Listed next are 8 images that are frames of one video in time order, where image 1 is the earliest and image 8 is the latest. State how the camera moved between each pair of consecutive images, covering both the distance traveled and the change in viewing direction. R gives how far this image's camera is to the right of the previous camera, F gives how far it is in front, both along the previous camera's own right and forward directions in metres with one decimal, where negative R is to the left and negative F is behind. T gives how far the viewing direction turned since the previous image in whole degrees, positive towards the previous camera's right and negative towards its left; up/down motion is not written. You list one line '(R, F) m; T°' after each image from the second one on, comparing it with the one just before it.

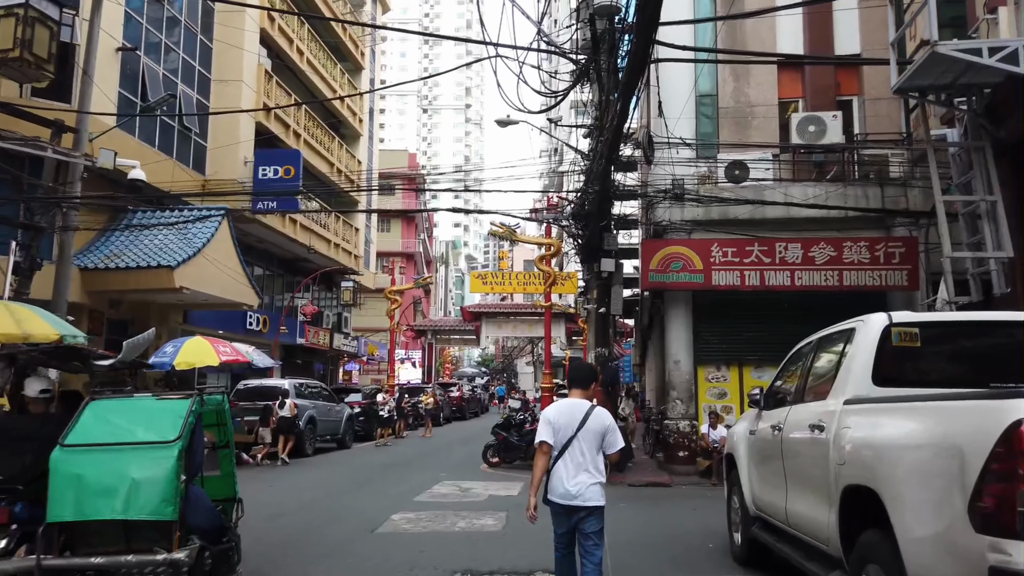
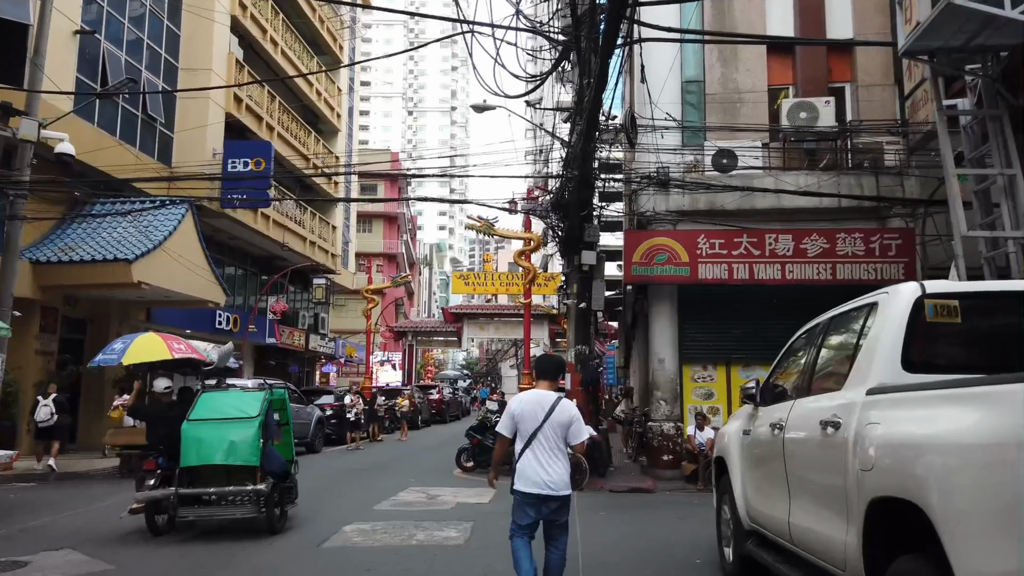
(+0.2, +0.9) m; +1°
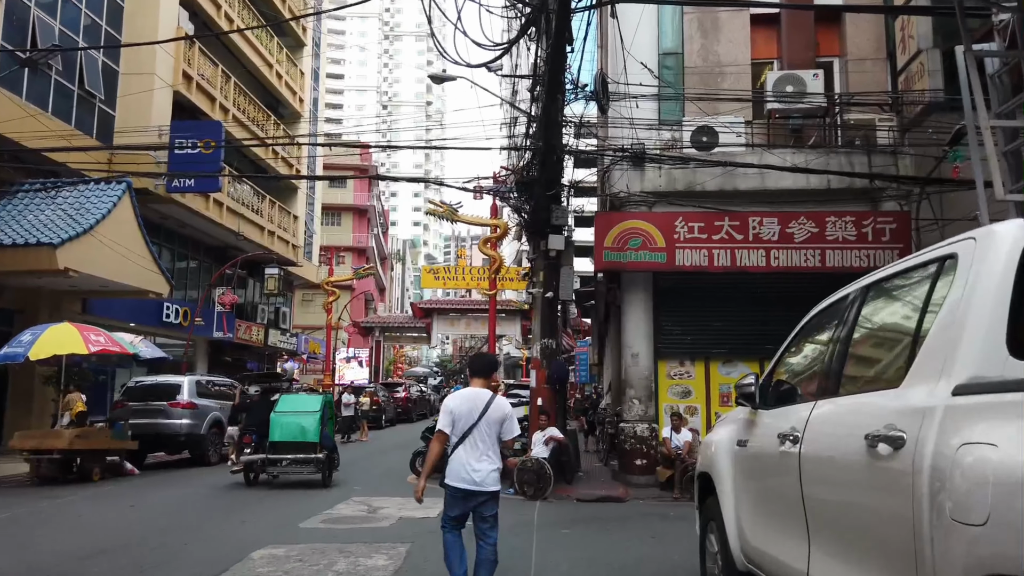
(+0.3, +1.3) m; +2°
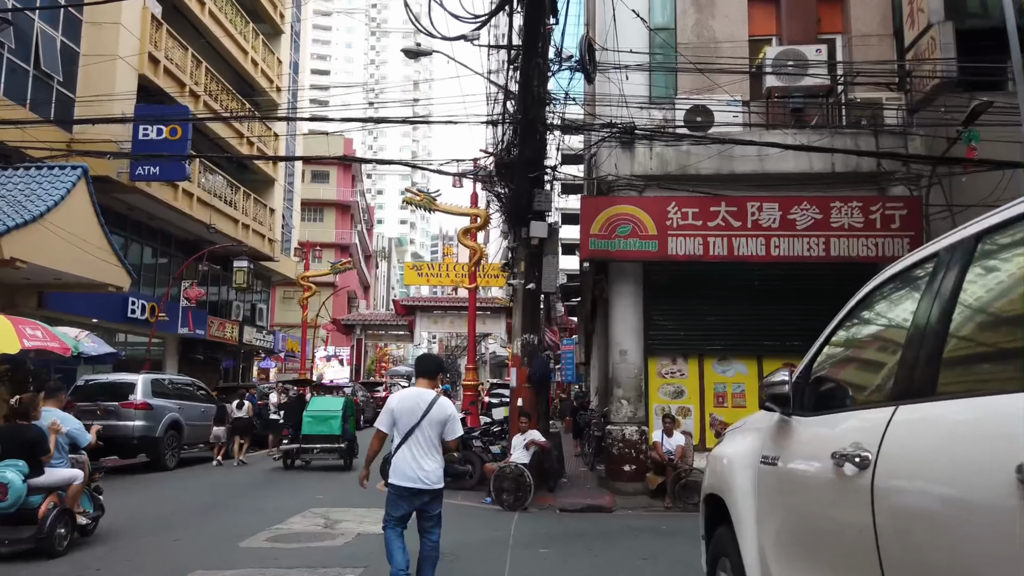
(+0.1, +1.0) m; +1°
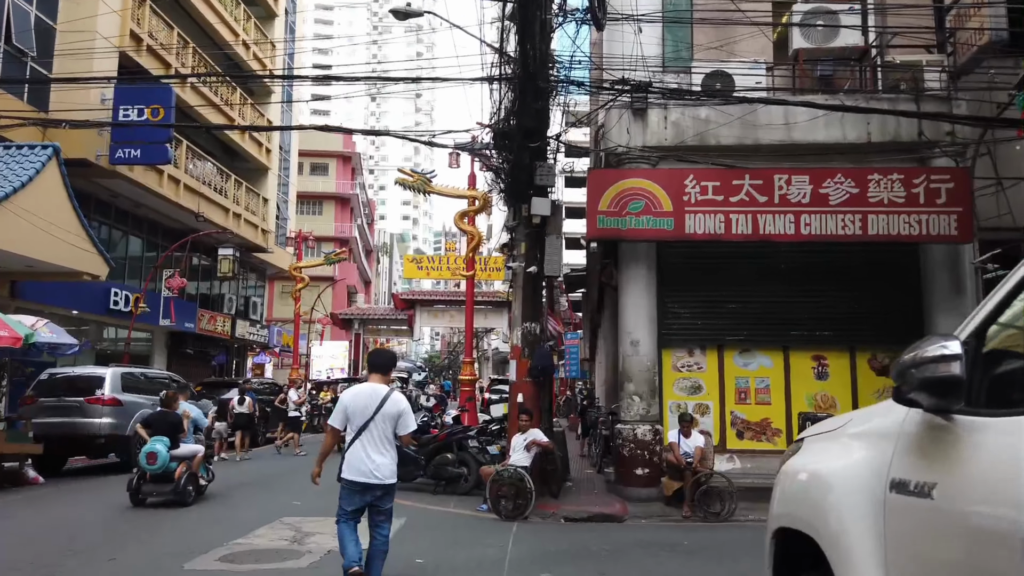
(+0.1, +1.2) m; 0°
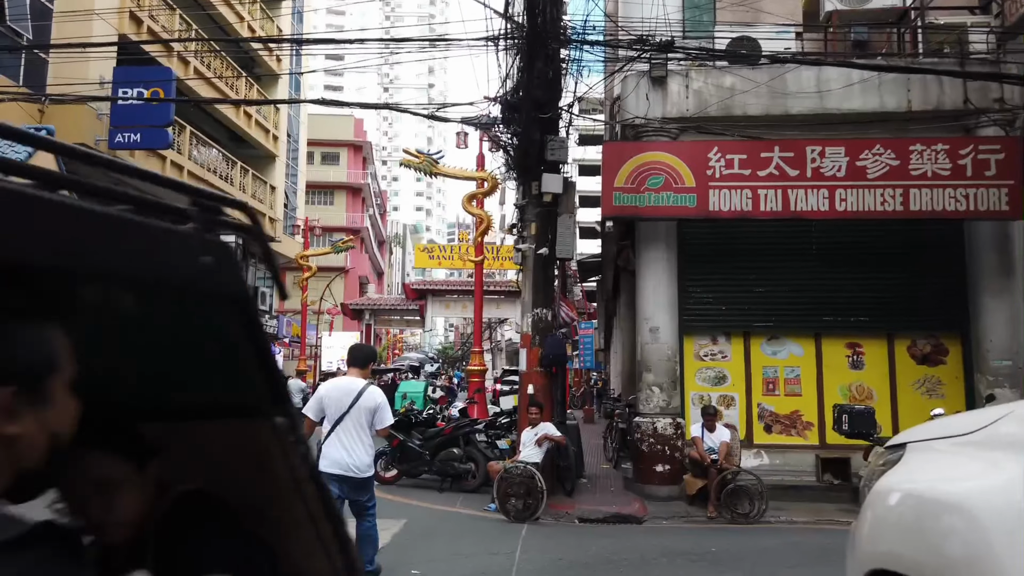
(+0.1, +0.7) m; -1°
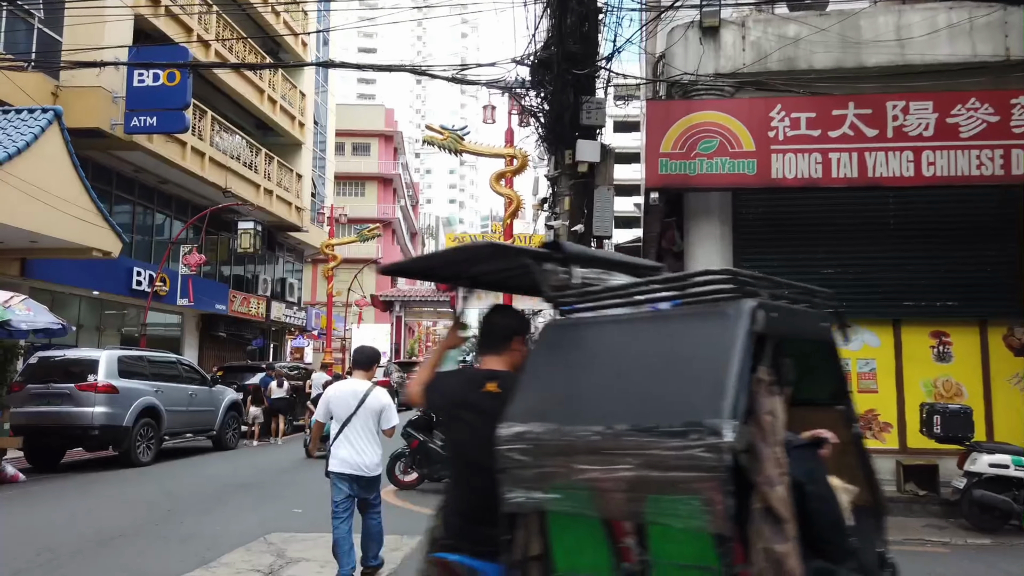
(0.0, +1.2) m; -3°
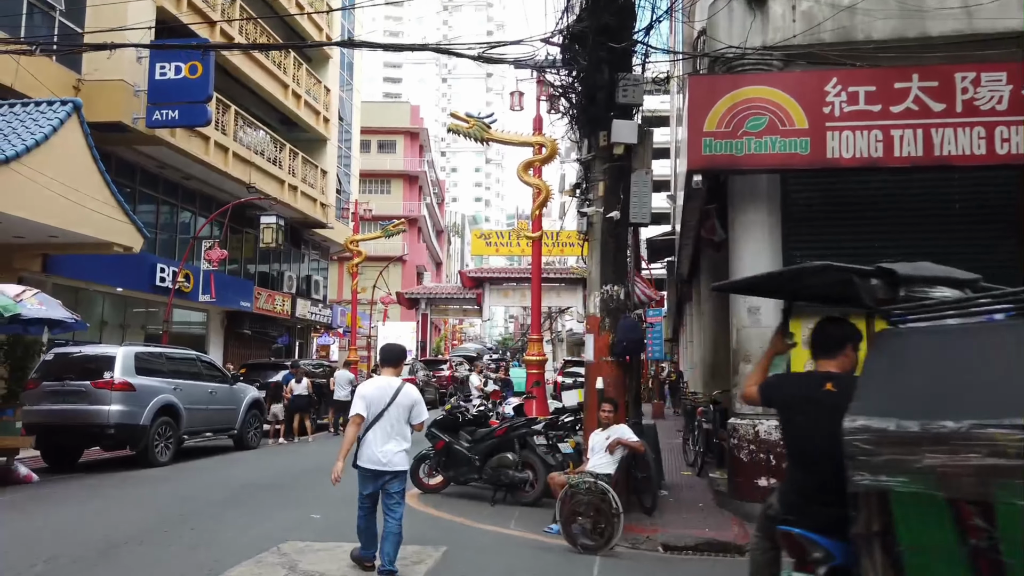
(-0.1, +0.6) m; -2°
